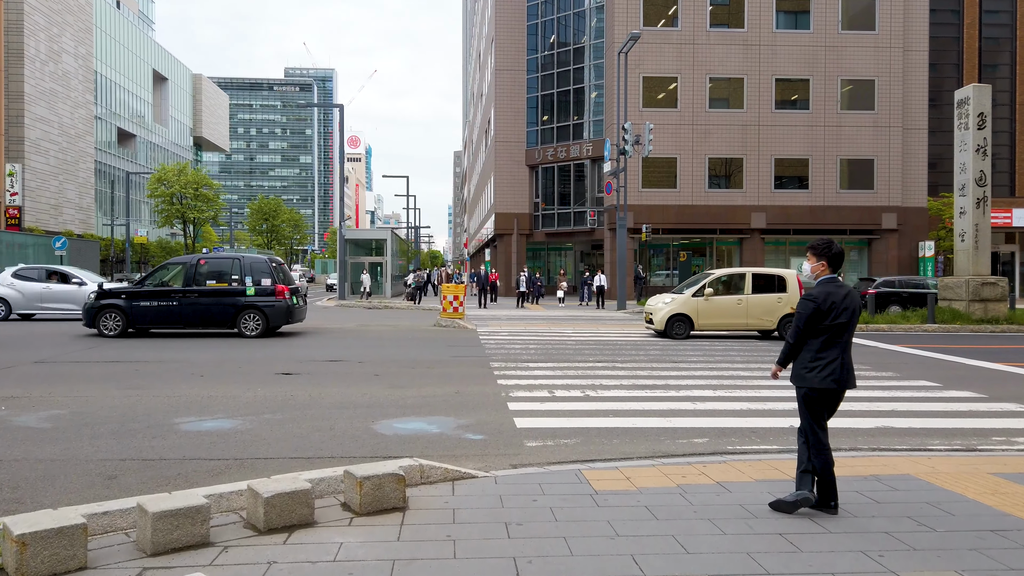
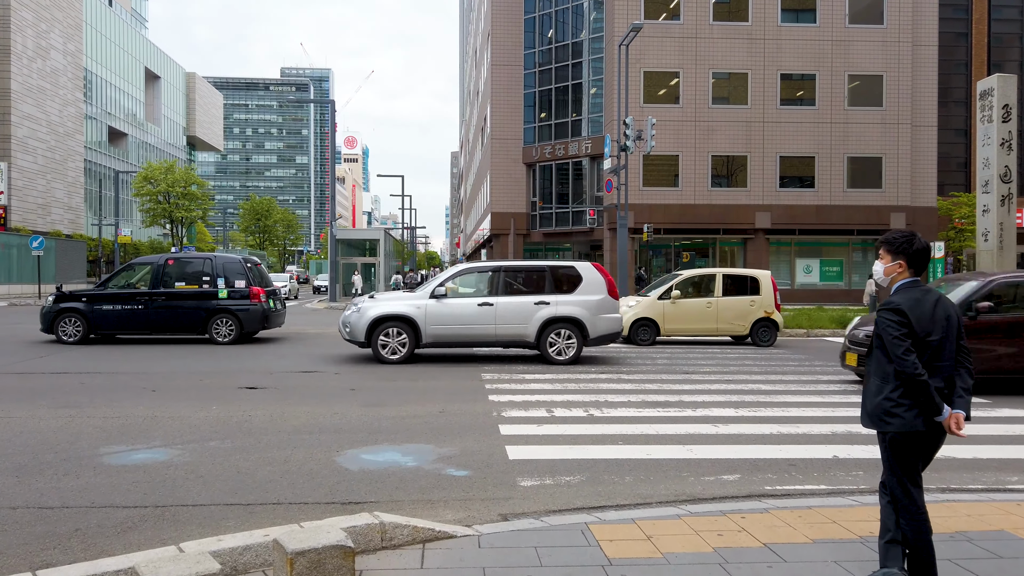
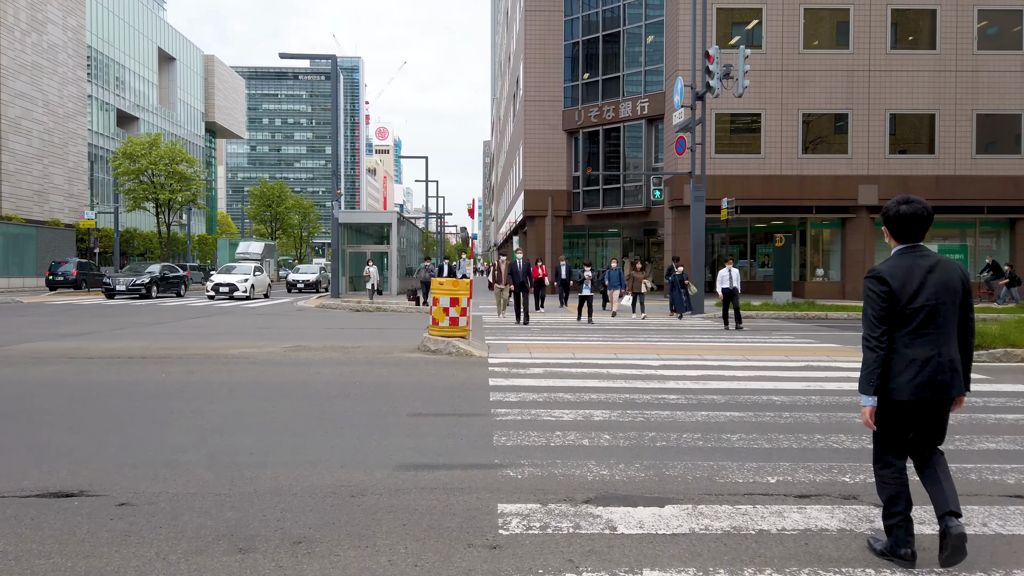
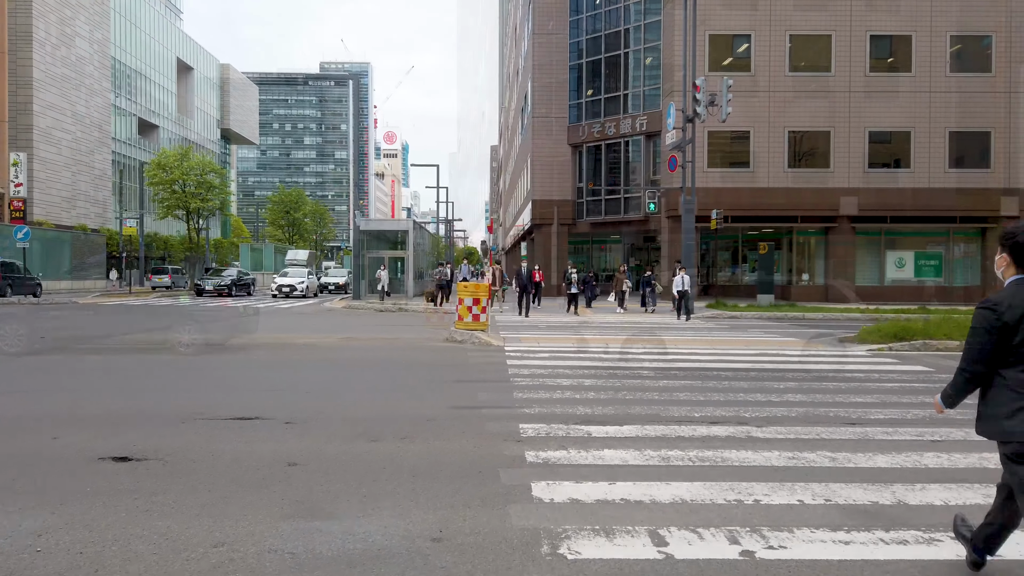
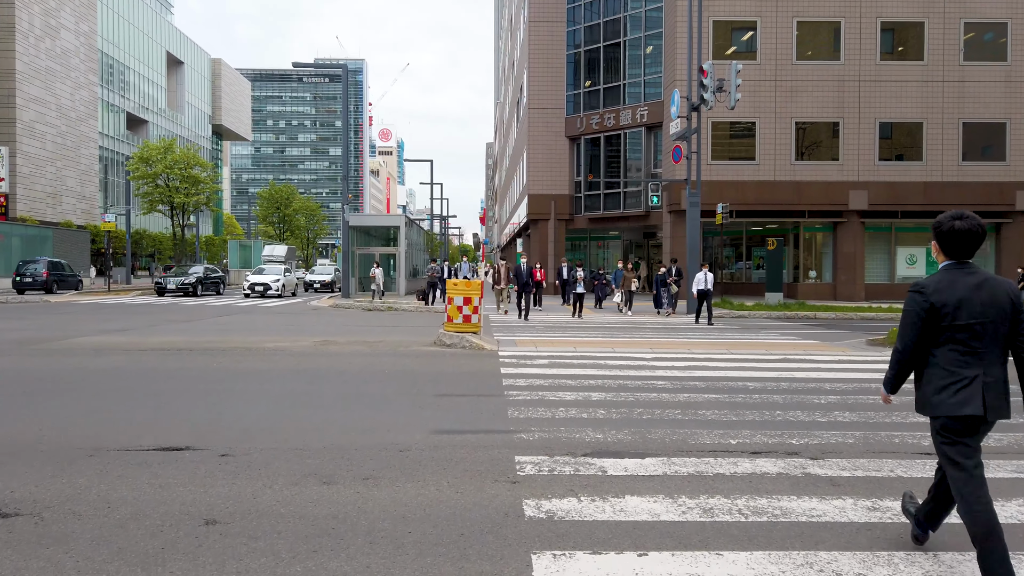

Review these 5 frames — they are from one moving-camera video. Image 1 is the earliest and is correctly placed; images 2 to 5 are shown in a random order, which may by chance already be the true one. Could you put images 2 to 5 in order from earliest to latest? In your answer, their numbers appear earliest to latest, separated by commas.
2, 4, 5, 3
